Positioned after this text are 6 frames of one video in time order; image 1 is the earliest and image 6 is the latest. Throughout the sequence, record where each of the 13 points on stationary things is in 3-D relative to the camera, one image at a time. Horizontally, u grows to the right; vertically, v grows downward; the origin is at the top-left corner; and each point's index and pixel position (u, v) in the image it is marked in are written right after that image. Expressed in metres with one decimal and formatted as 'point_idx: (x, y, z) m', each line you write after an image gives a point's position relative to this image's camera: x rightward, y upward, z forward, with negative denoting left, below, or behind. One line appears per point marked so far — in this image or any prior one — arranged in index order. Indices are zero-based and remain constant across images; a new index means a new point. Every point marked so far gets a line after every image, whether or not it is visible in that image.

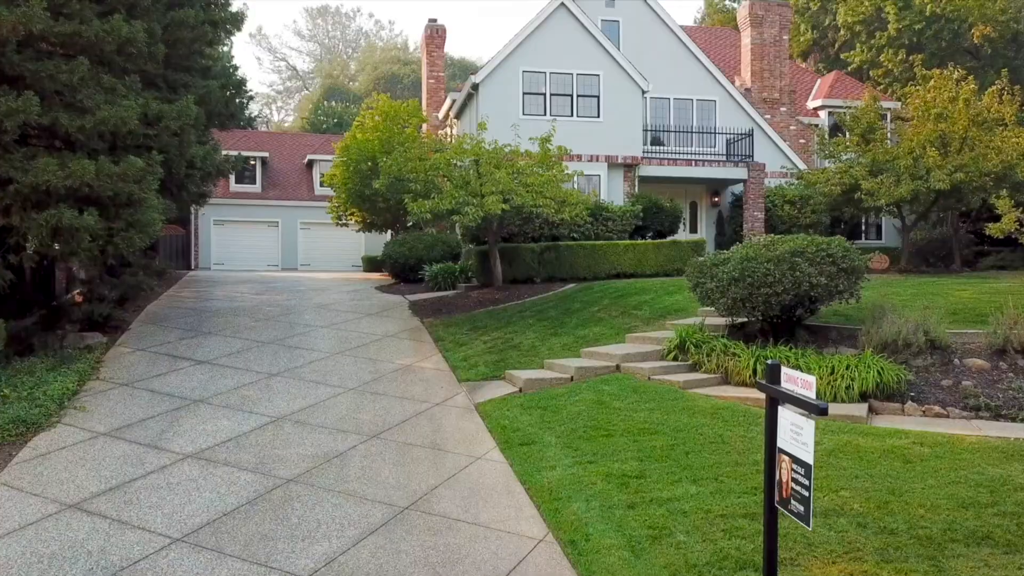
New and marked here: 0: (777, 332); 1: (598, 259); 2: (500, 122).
0: (+2.2, -0.4, +10.6) m
1: (+1.1, +0.4, +16.2) m
2: (-0.2, +2.4, +19.2) m
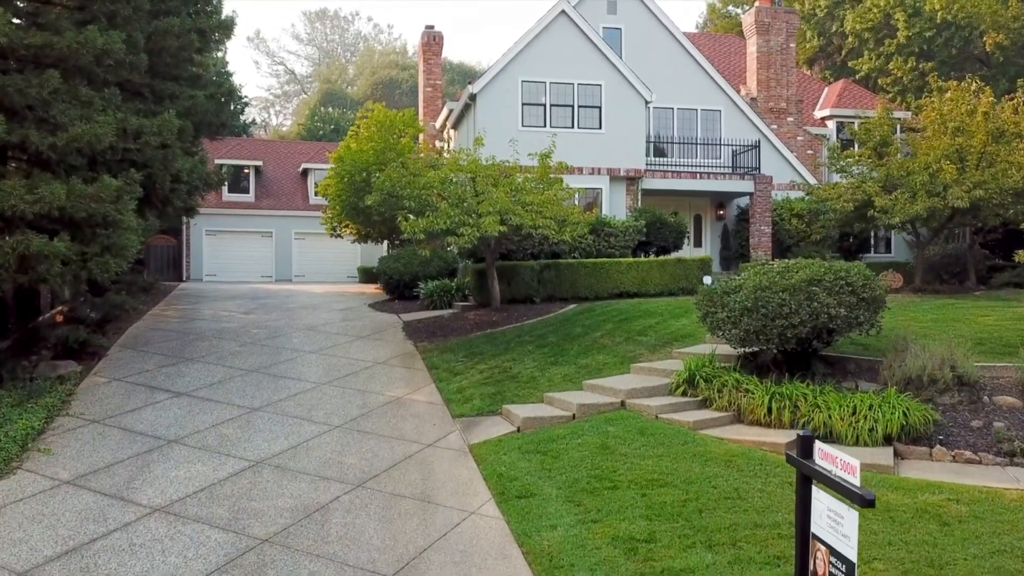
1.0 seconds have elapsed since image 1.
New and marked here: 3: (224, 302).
0: (+2.2, -0.6, +10.0) m
1: (+1.1, +0.1, +15.5) m
2: (-0.2, +2.2, +18.6) m
3: (-4.4, -0.2, +19.7) m
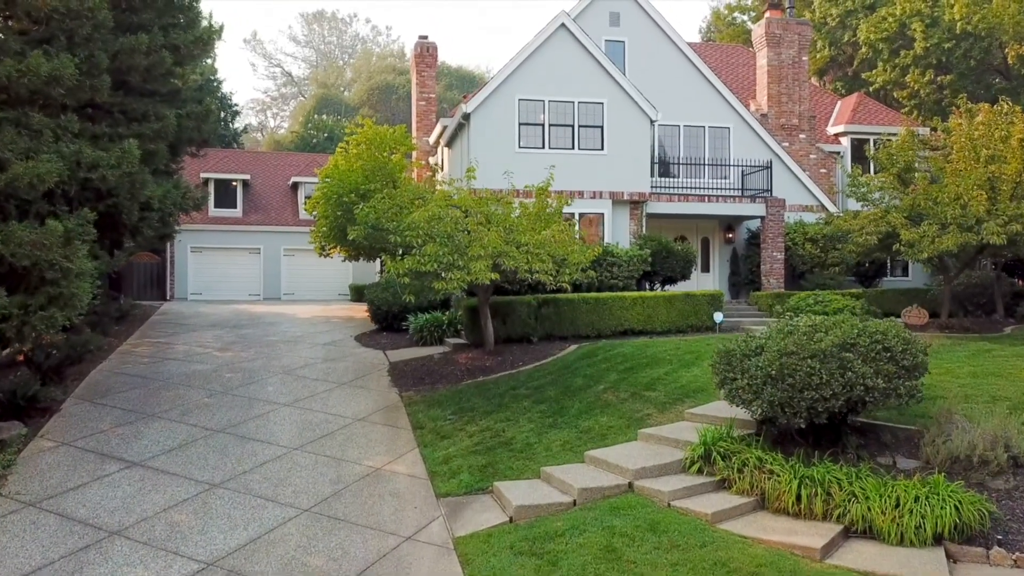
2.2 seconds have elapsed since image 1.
0: (+2.1, -1.0, +8.8) m
1: (+1.0, -0.3, +14.4) m
2: (-0.3, +1.8, +17.4) m
3: (-4.5, -0.6, +18.6) m
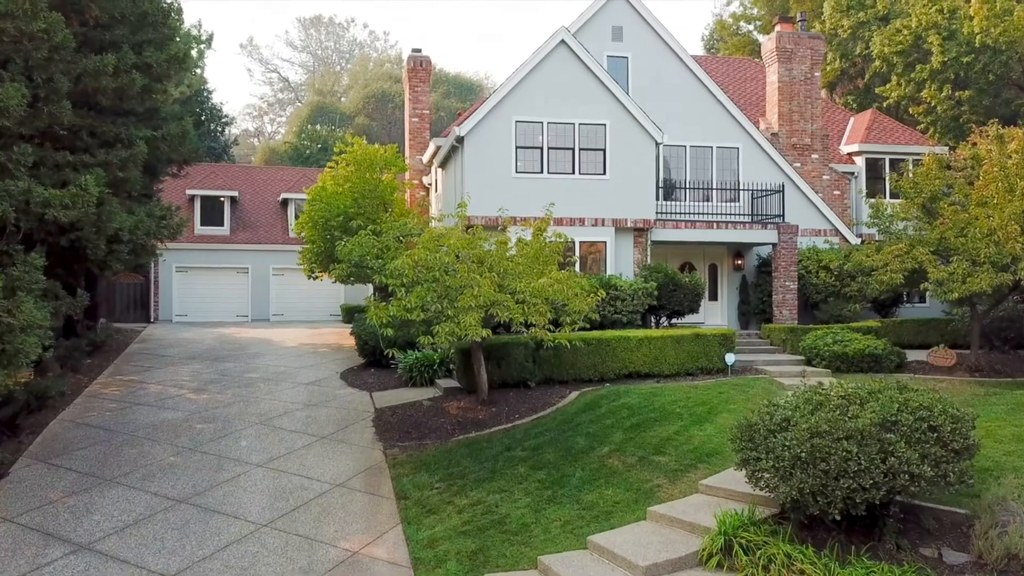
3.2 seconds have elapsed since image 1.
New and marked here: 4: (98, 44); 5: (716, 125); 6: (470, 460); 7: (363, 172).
0: (+2.1, -1.4, +7.8) m
1: (+1.0, -0.7, +13.3) m
2: (-0.3, +1.3, +16.4) m
3: (-4.5, -1.1, +17.5) m
4: (-4.7, +2.8, +14.7) m
5: (+3.0, +2.4, +19.1) m
6: (-0.3, -1.4, +10.4) m
7: (-2.2, +1.7, +19.1) m
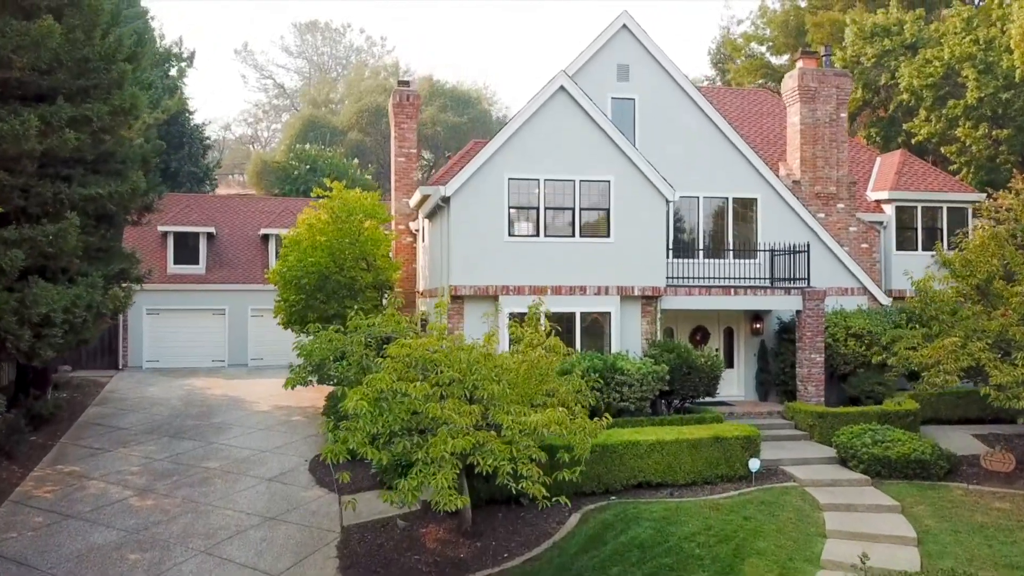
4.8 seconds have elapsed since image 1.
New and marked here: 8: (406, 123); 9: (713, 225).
0: (+2.0, -2.3, +5.9) m
1: (+0.9, -1.6, +11.5) m
2: (-0.4, +0.5, +14.5) m
3: (-4.6, -1.9, +15.7) m
4: (-4.8, +1.9, +12.8) m
5: (+2.9, +1.5, +17.2) m
6: (-0.4, -2.3, +8.6) m
7: (-2.3, +0.9, +17.2) m
8: (-1.6, +2.5, +19.7) m
9: (+2.7, +0.9, +17.2) m
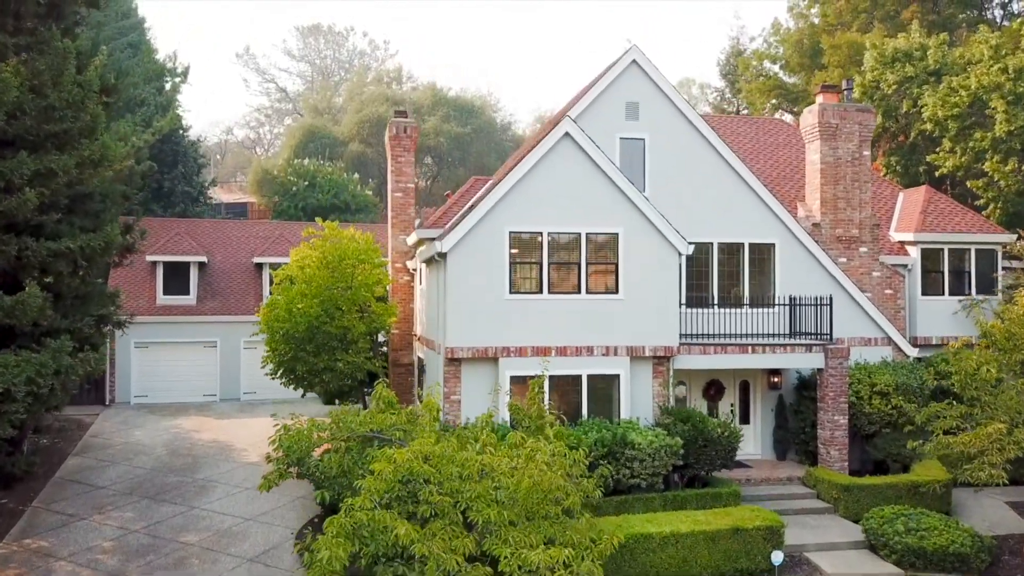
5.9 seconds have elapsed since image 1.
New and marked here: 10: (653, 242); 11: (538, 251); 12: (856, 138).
0: (+2.0, -2.9, +4.9) m
1: (+0.9, -2.2, +10.5) m
2: (-0.4, -0.1, +13.5) m
3: (-4.6, -2.5, +14.7) m
4: (-4.8, +1.3, +11.8) m
5: (+3.0, +0.9, +16.2) m
6: (-0.4, -2.9, +7.6) m
7: (-2.3, +0.2, +16.2) m
8: (-1.6, +1.9, +18.7) m
9: (+2.7, +0.2, +16.2) m
10: (+1.5, +0.6, +14.2) m
11: (+0.3, +0.5, +13.9) m
12: (+4.5, +2.0, +16.8) m
